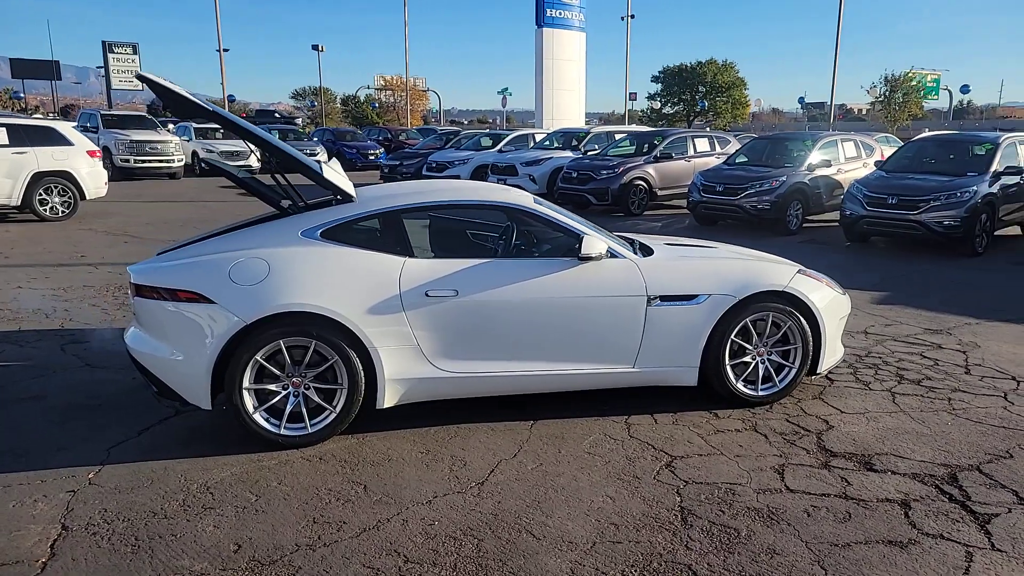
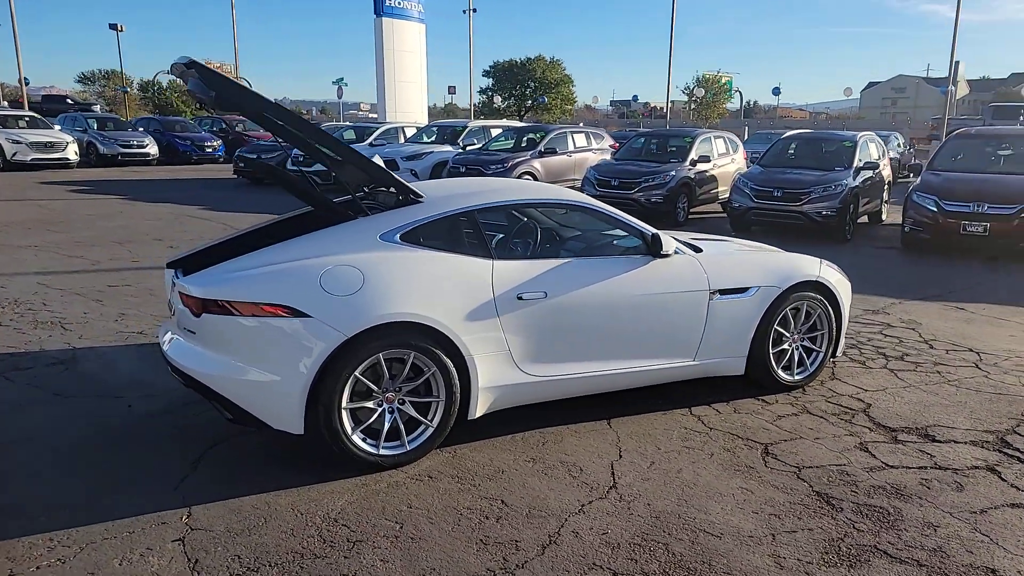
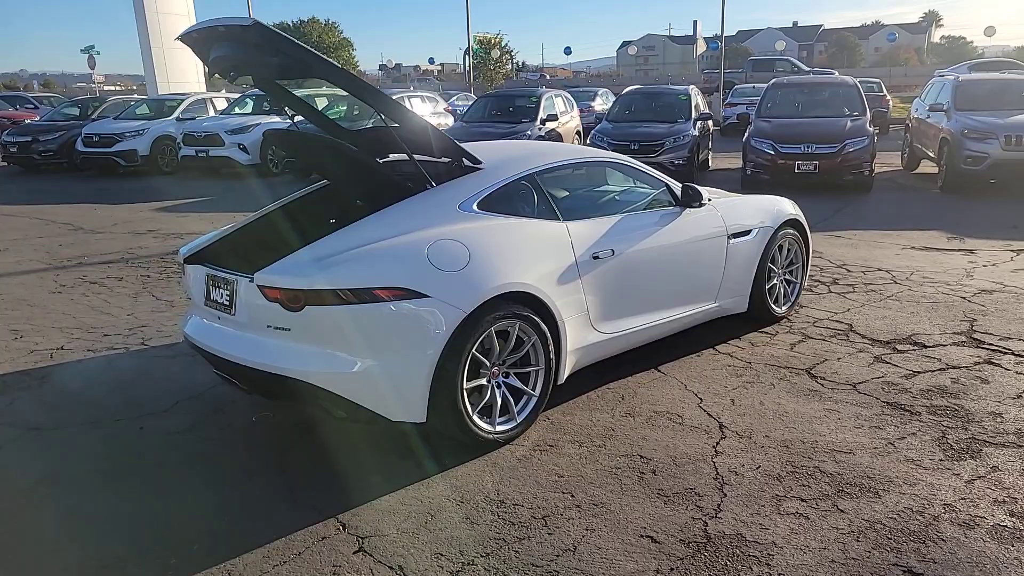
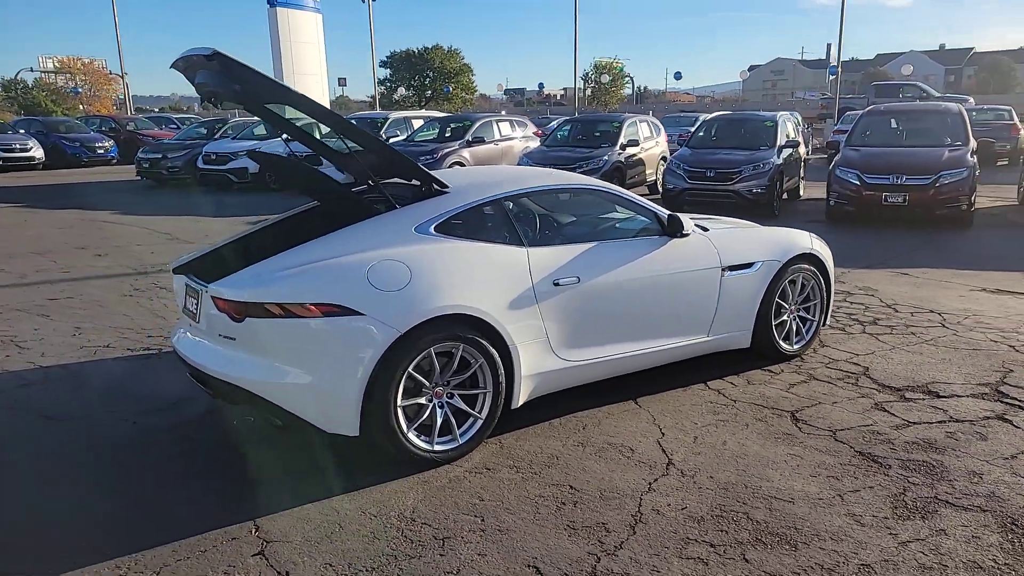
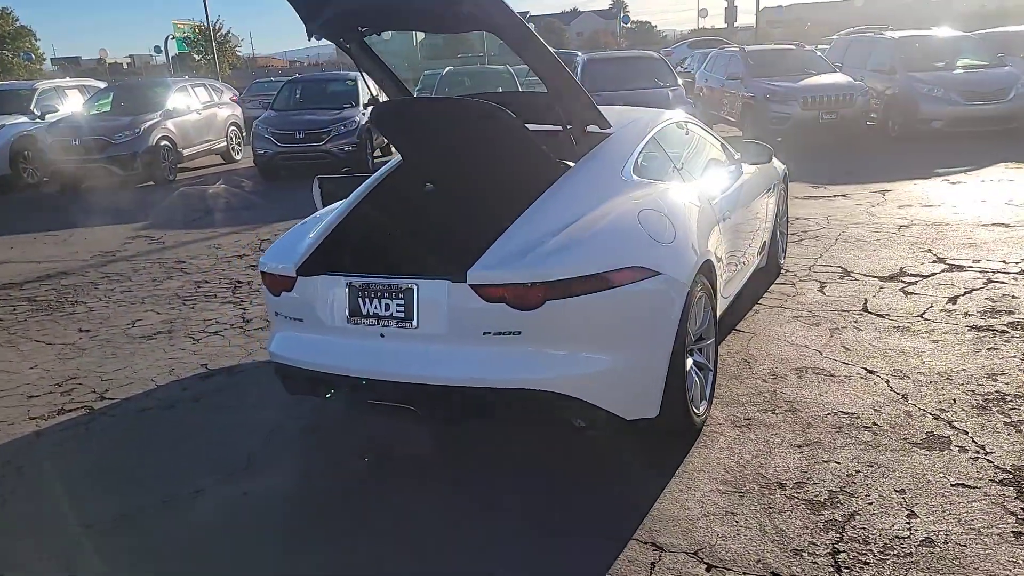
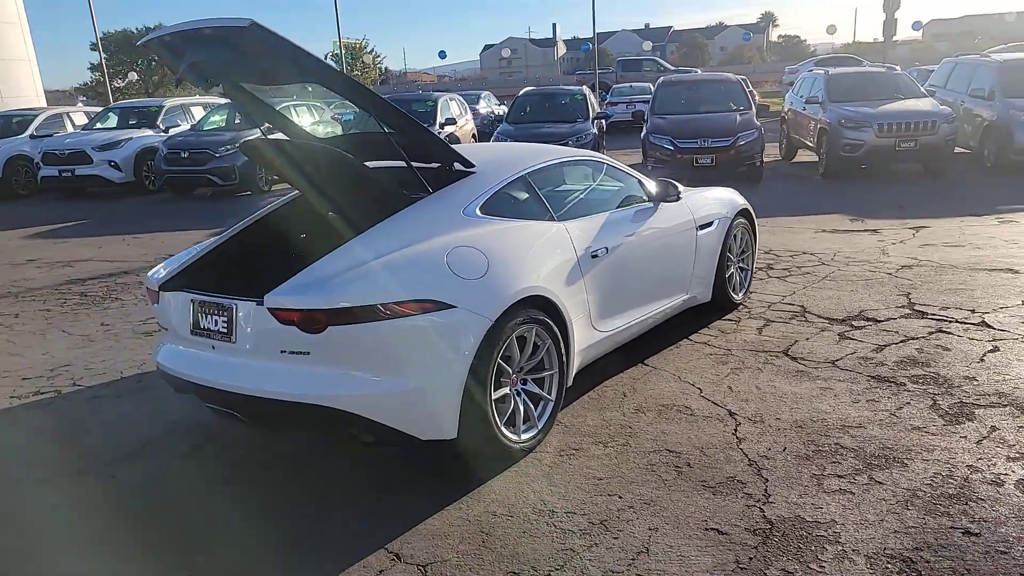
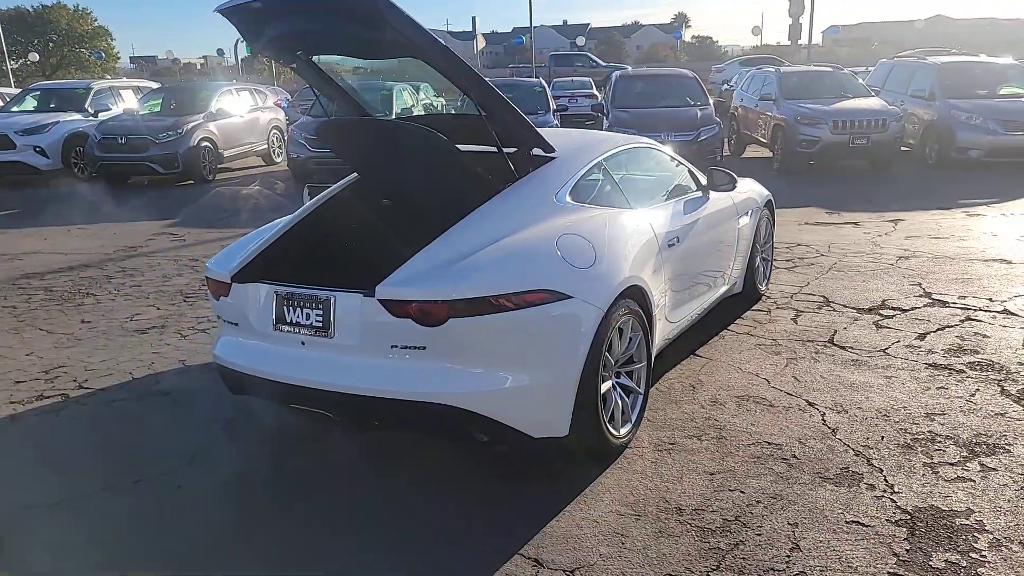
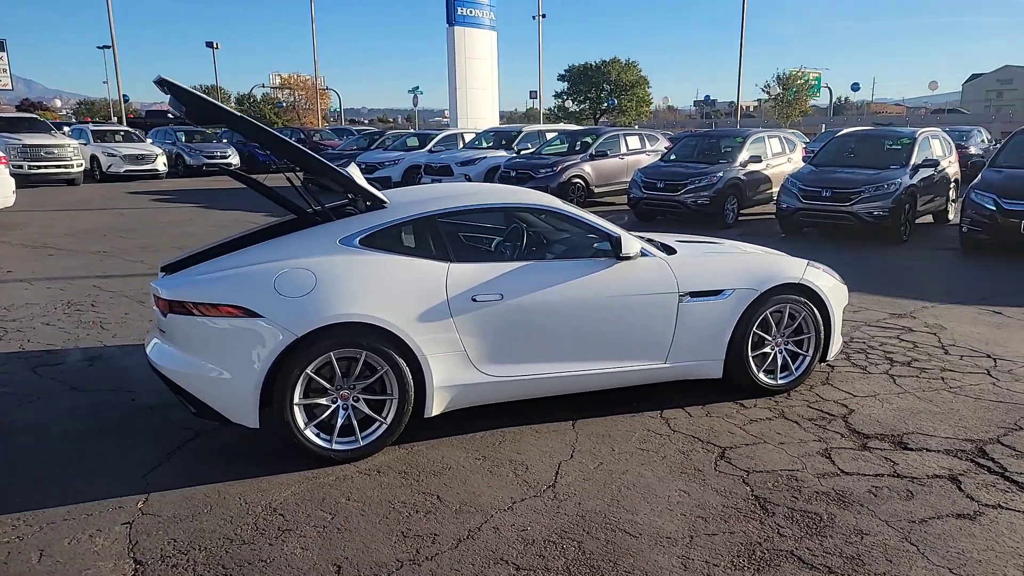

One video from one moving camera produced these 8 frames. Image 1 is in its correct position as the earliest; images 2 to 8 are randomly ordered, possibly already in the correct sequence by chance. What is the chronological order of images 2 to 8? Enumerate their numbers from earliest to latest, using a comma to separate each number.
8, 2, 4, 3, 6, 7, 5
